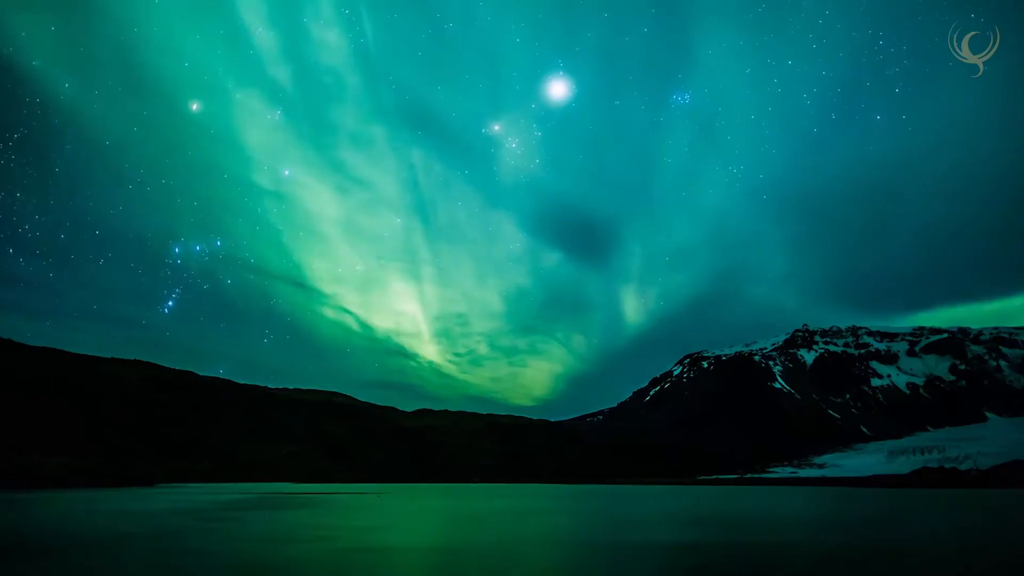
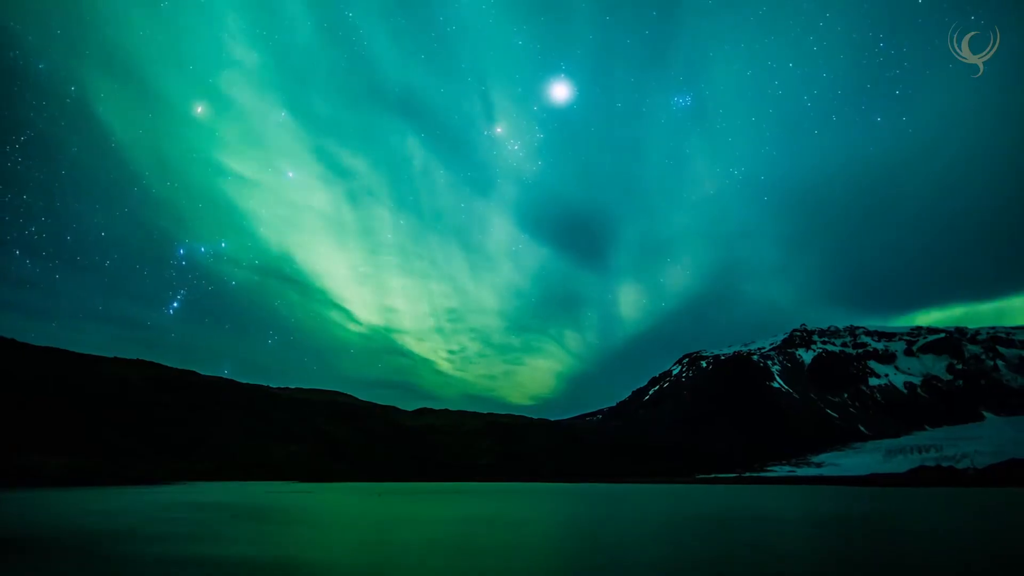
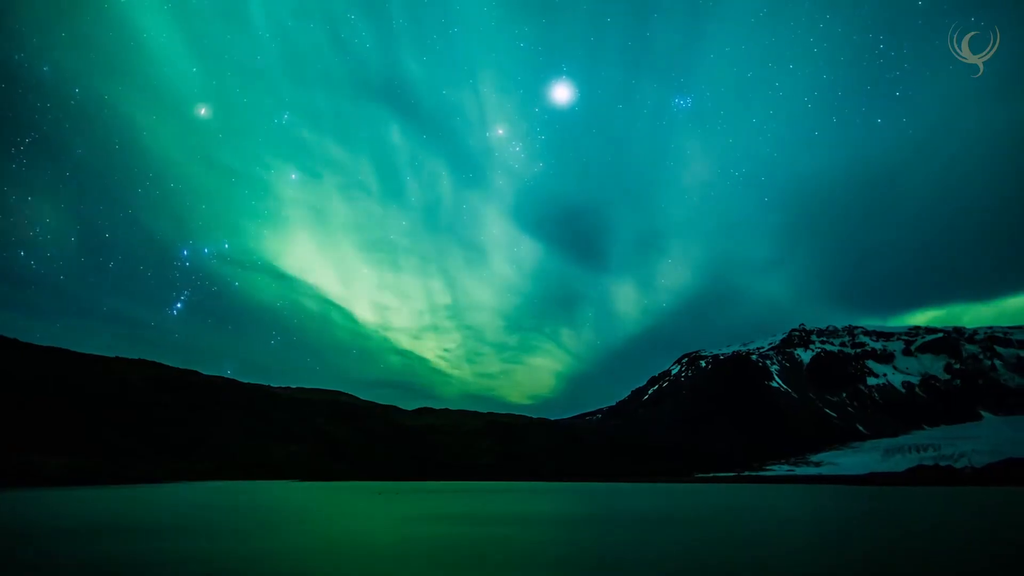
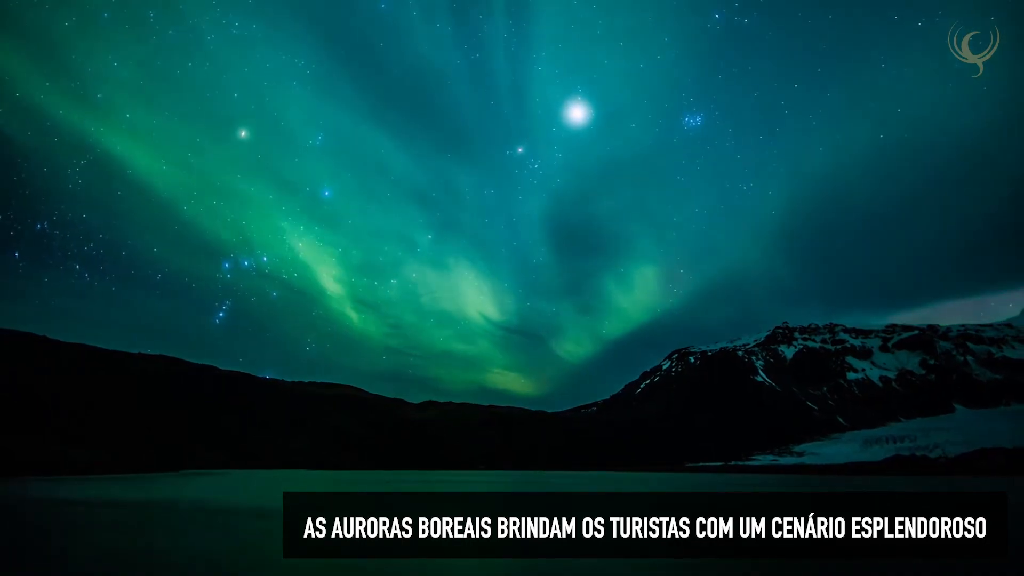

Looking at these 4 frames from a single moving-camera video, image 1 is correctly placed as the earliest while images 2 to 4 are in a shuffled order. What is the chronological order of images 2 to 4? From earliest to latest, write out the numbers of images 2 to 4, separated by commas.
2, 3, 4
